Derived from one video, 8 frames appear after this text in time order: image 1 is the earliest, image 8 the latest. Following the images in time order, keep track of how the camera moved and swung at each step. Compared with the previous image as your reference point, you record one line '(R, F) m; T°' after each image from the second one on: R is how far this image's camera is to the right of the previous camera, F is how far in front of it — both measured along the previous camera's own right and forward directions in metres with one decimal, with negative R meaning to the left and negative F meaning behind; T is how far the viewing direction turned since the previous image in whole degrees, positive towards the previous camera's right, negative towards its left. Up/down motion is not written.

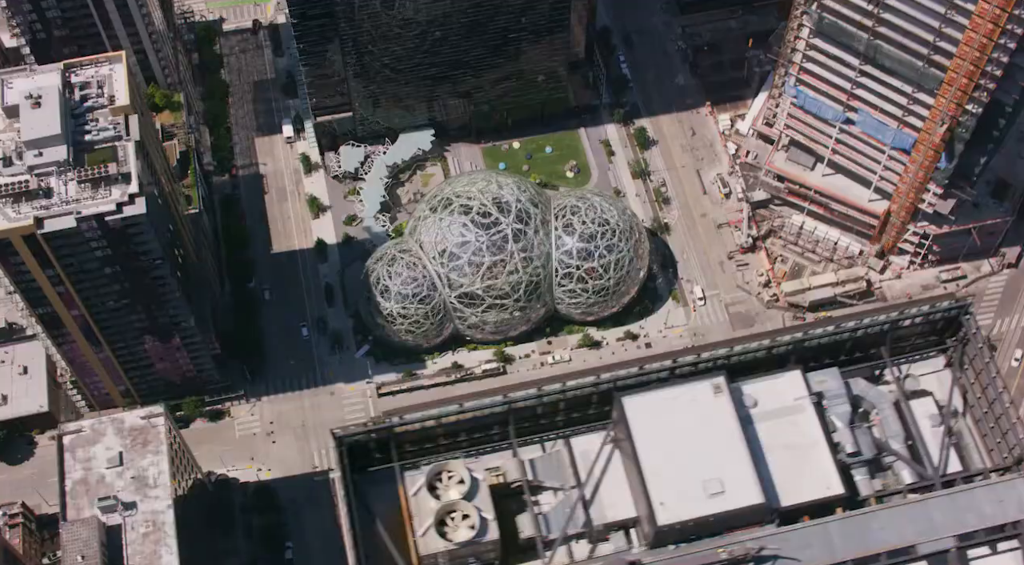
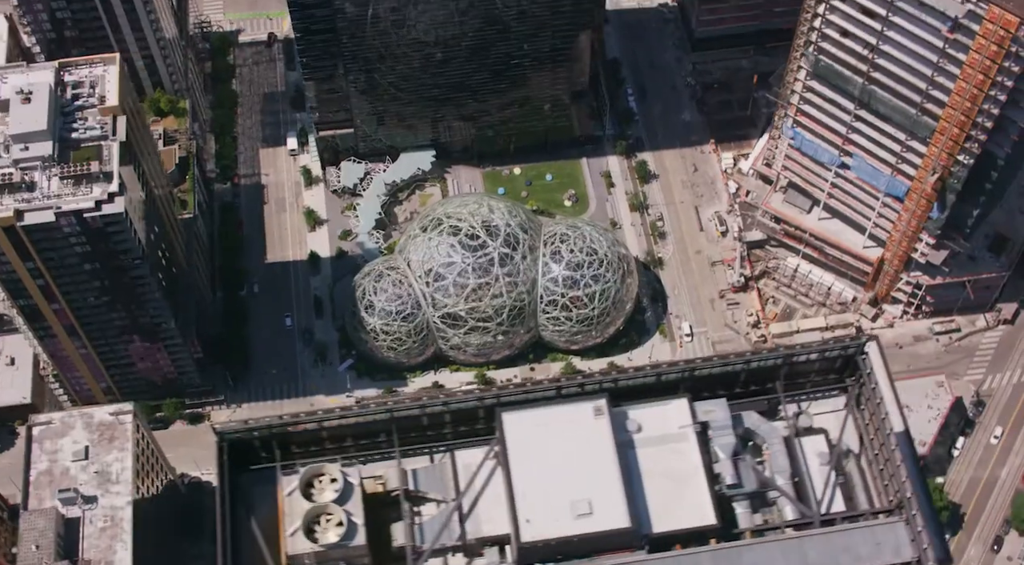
(+11.5, -0.6) m; -3°
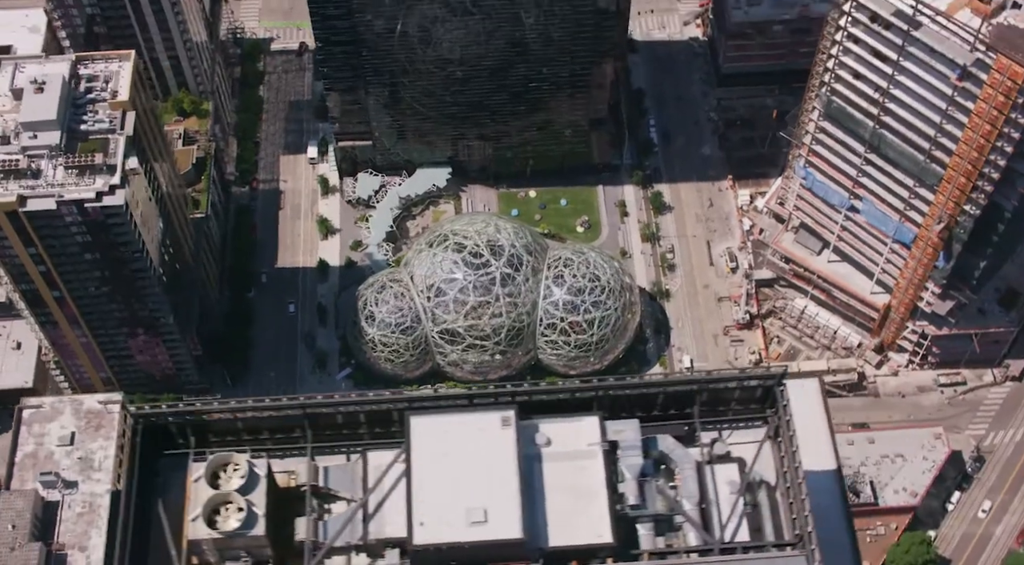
(+10.1, -0.6) m; -3°
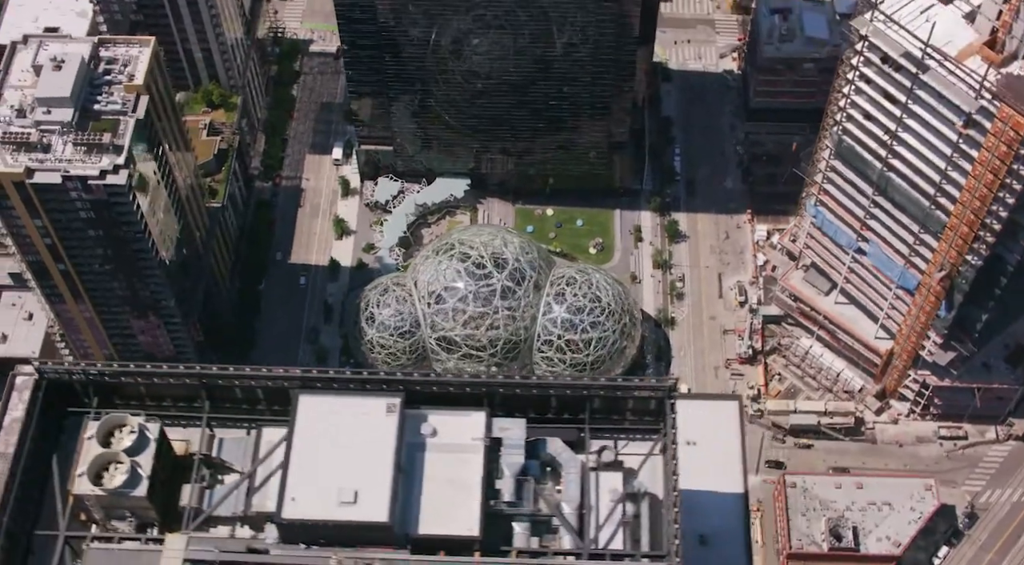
(+13.0, -0.9) m; -4°
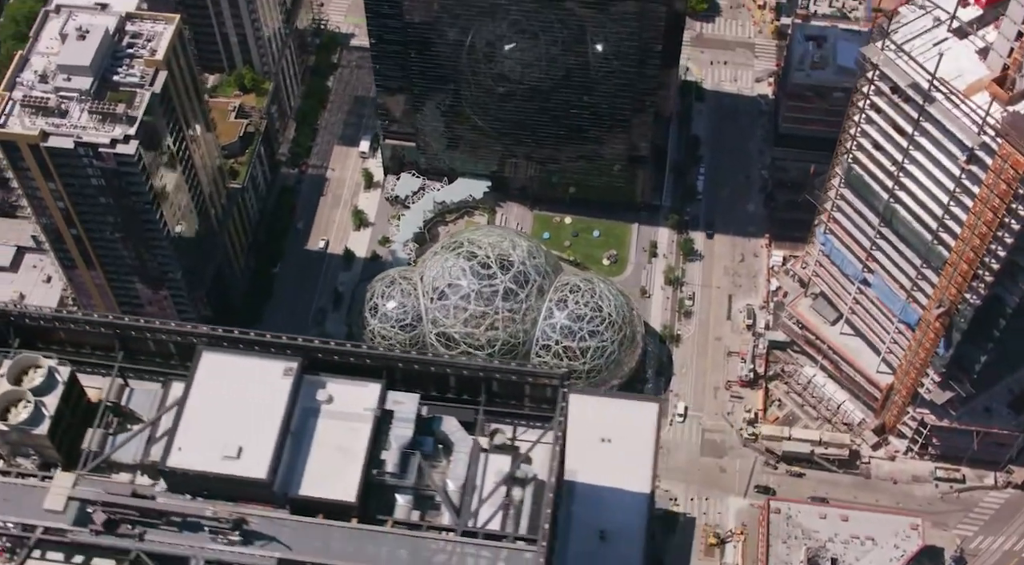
(+12.9, -1.1) m; -4°
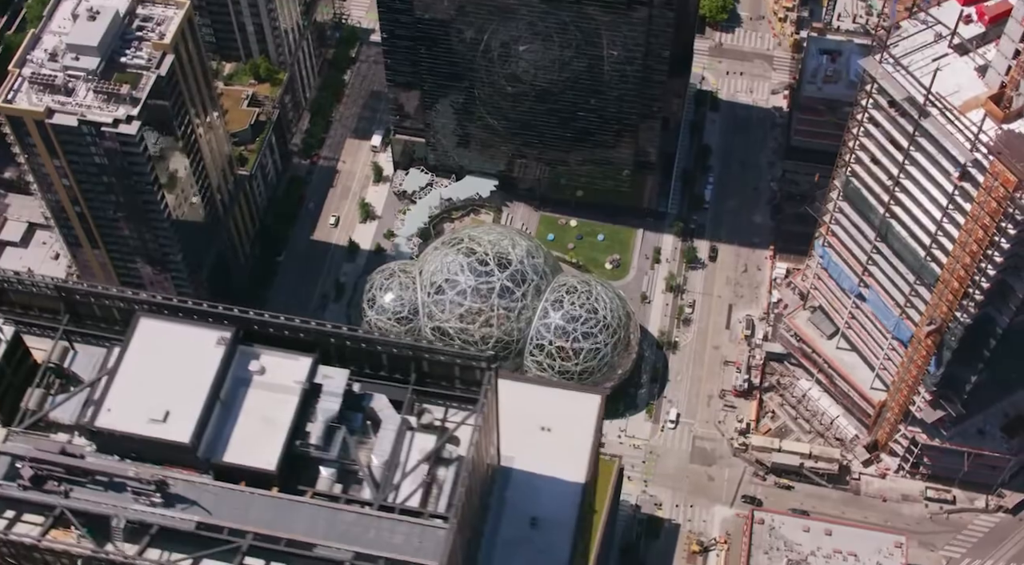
(+8.4, -1.0) m; -2°
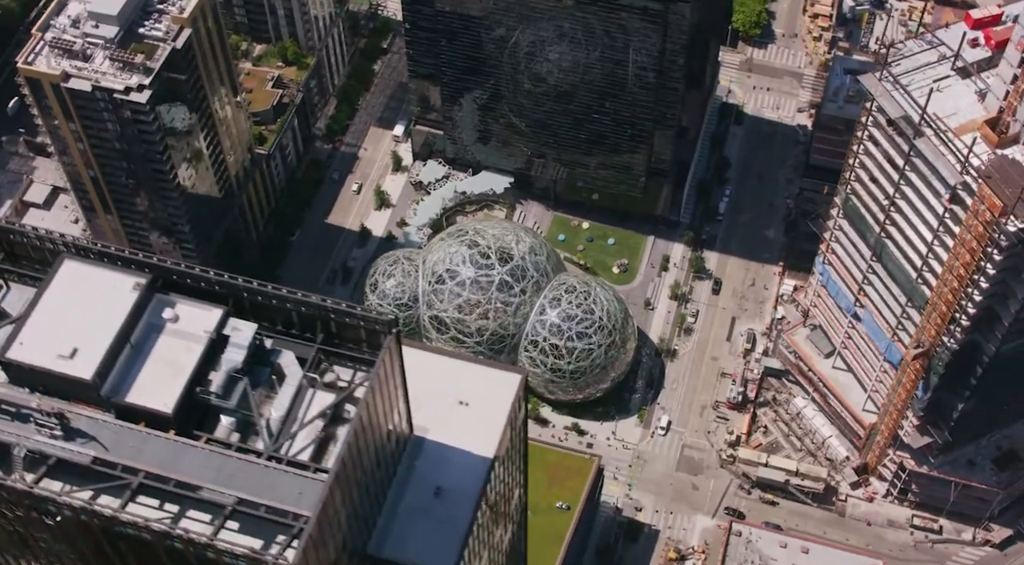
(+12.5, -1.4) m; -3°
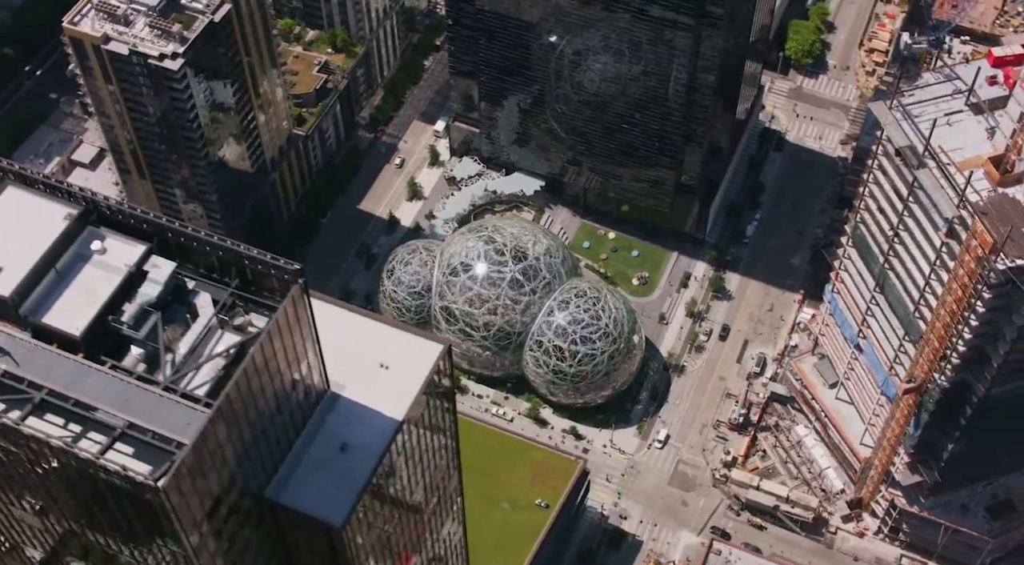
(+14.9, -1.9) m; -4°
